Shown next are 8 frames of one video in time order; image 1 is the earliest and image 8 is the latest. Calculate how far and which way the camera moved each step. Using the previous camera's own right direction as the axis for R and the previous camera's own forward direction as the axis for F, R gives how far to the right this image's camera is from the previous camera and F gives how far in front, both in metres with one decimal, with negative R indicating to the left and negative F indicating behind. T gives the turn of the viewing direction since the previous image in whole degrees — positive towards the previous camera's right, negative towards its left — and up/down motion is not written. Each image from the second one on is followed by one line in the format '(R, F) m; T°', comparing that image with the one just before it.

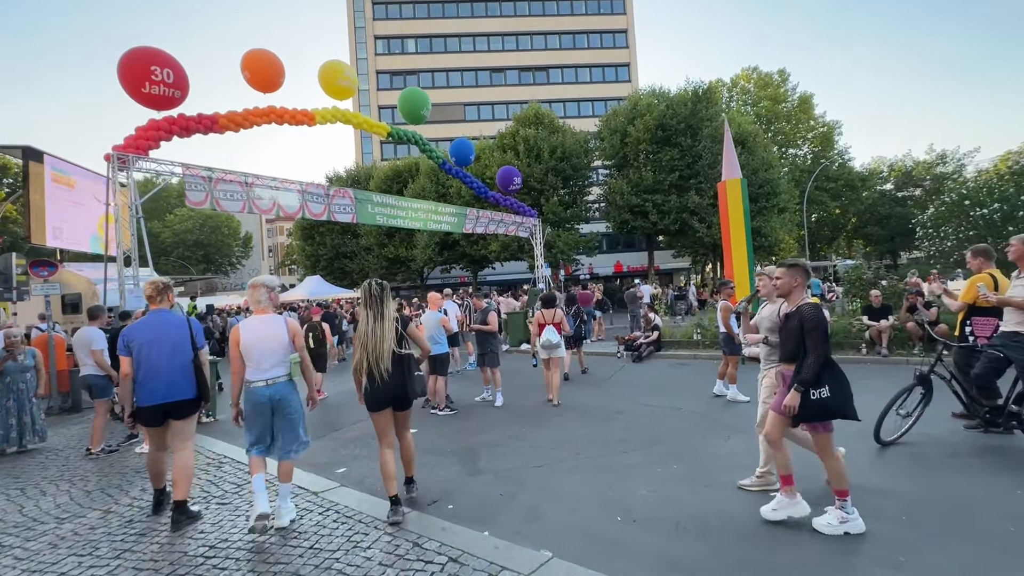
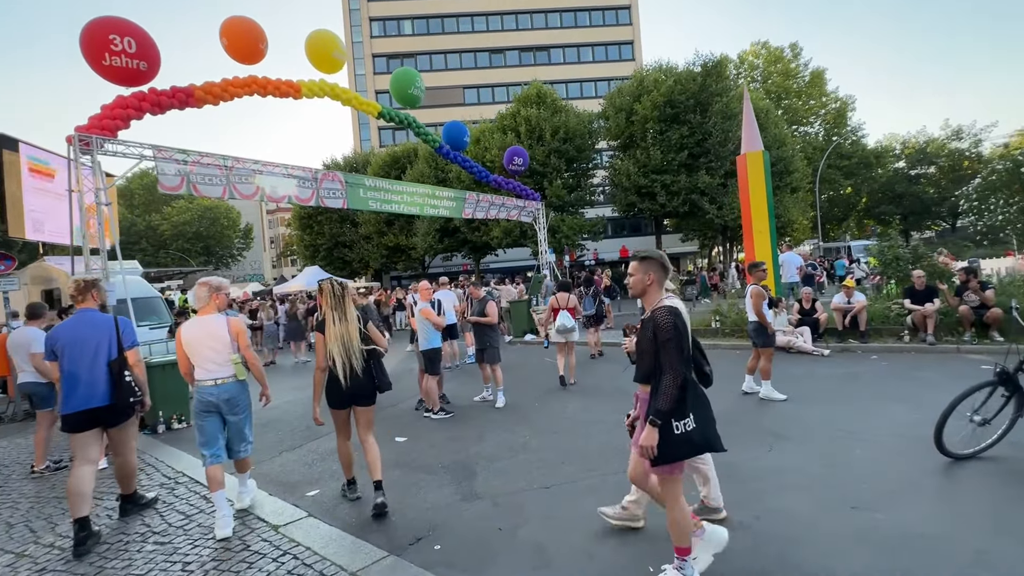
(+0.1, +0.9) m; -1°
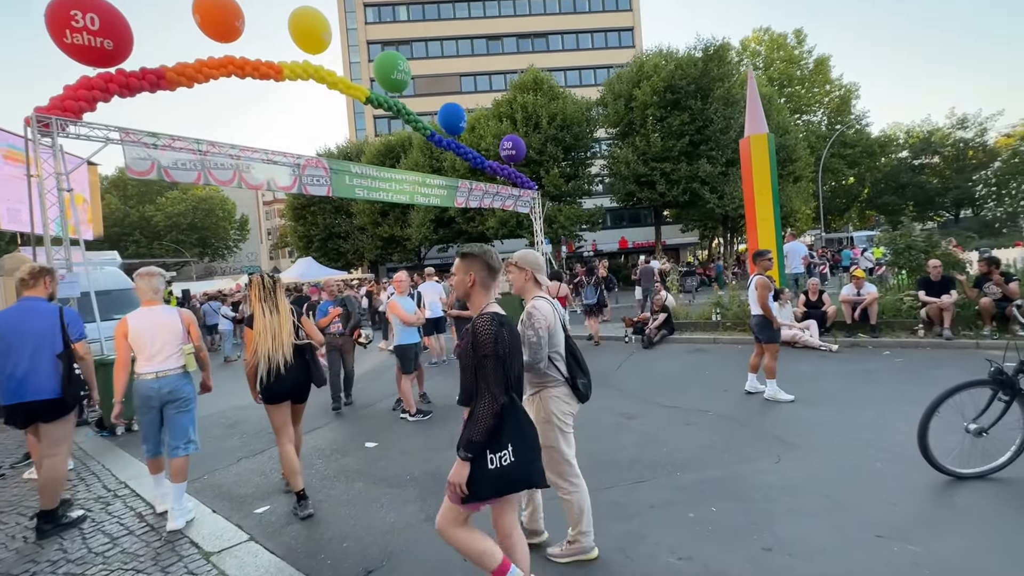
(+0.2, +0.6) m; 0°
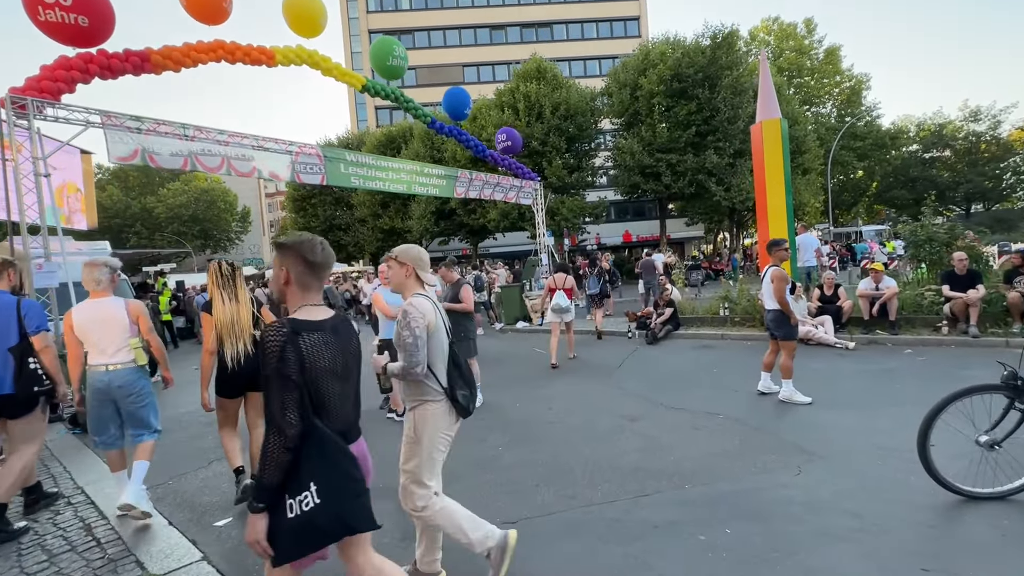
(+0.1, +0.5) m; 0°
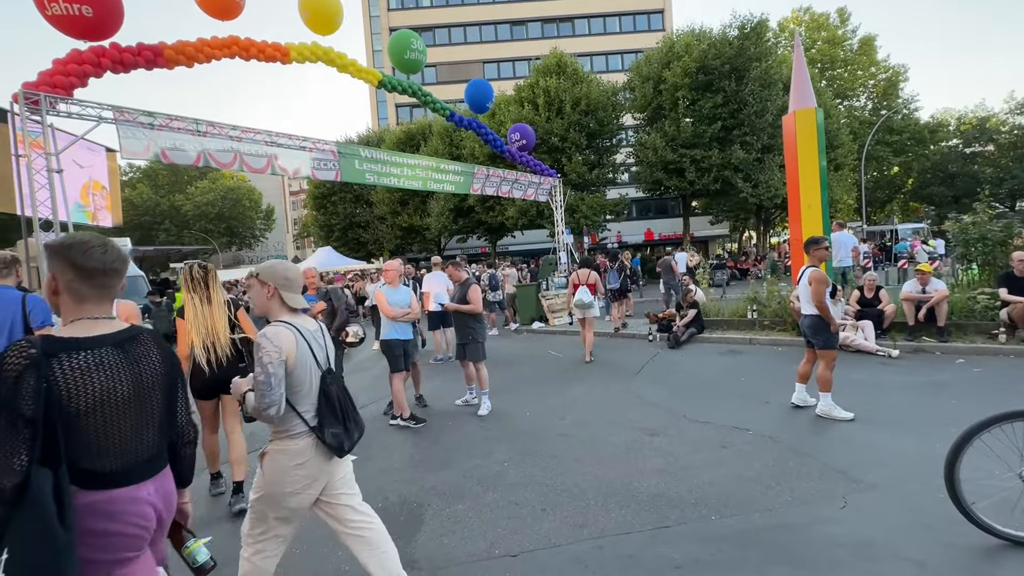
(+0.1, +0.4) m; -2°
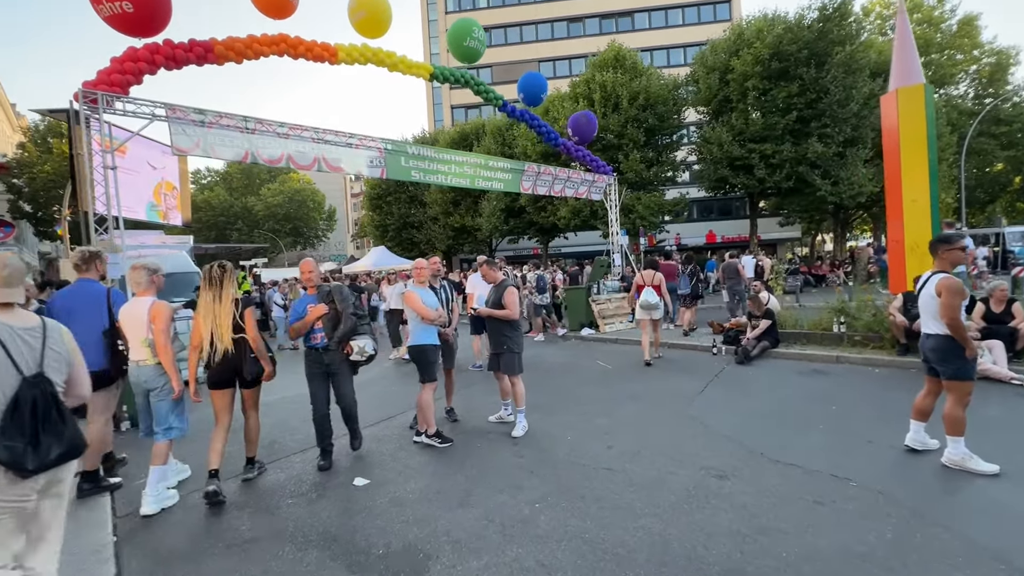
(+0.1, +0.8) m; -6°
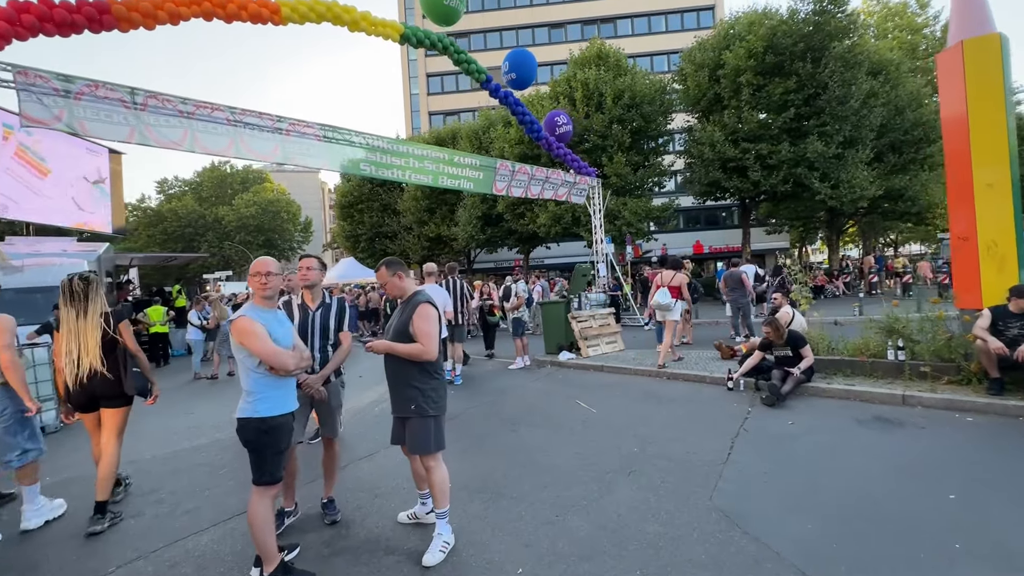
(+0.5, +2.1) m; +2°
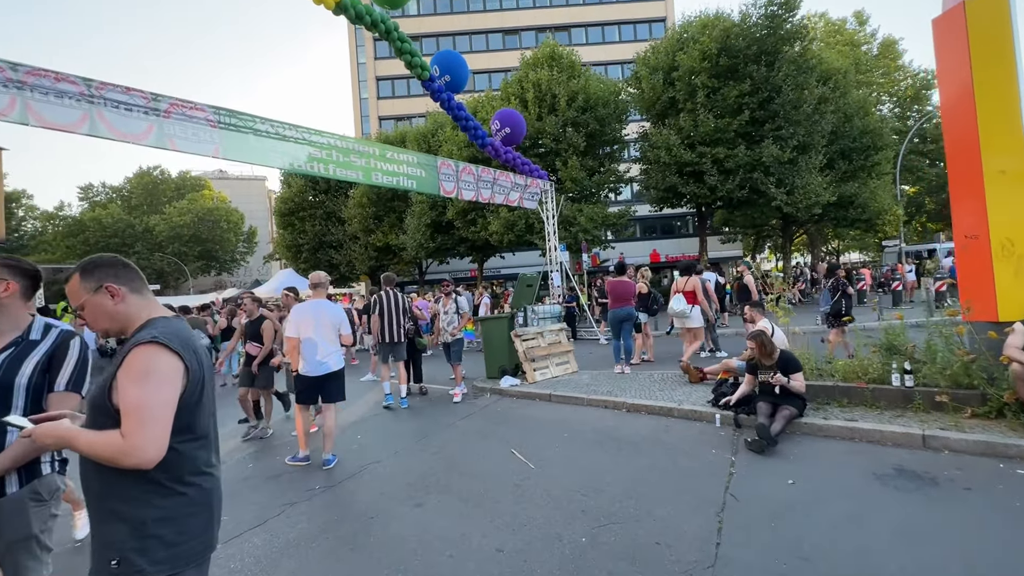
(+0.5, +1.5) m; +5°
